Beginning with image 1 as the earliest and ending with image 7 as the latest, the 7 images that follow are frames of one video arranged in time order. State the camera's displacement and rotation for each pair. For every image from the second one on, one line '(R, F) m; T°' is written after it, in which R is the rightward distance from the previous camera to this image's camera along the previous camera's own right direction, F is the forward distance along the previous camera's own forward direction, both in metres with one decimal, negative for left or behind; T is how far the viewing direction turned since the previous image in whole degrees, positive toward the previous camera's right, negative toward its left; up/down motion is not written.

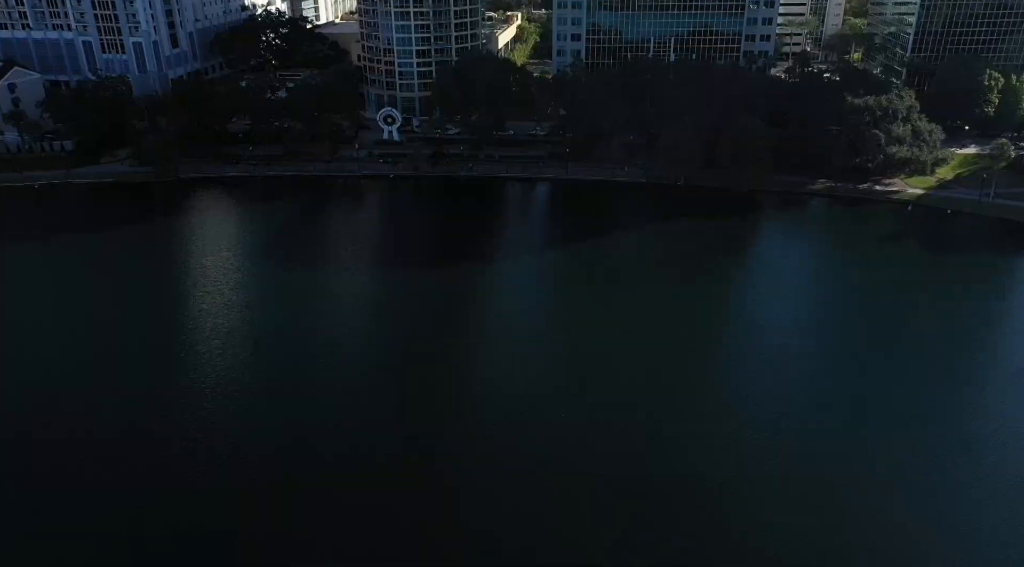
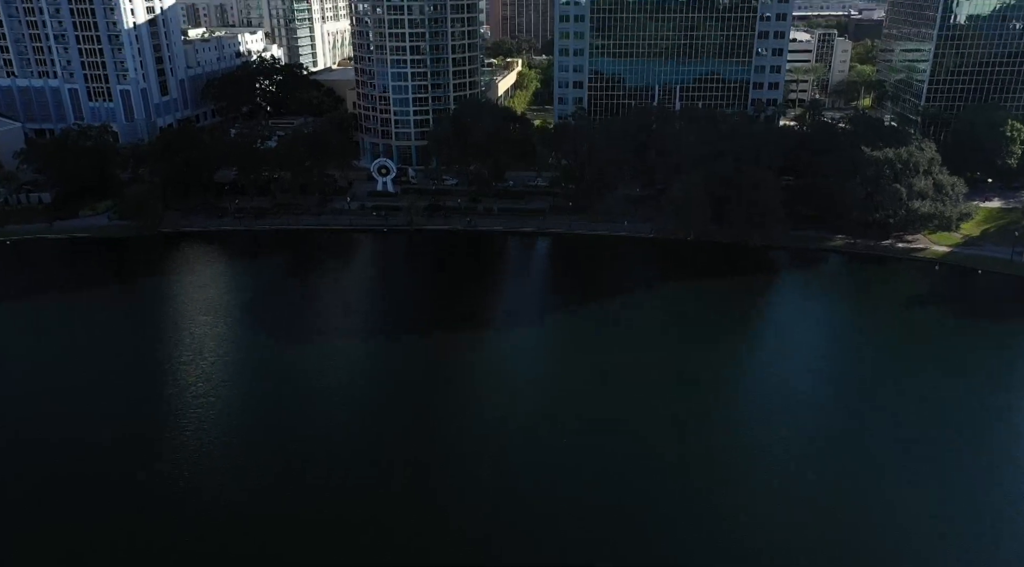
(+0.1, +5.6) m; 0°
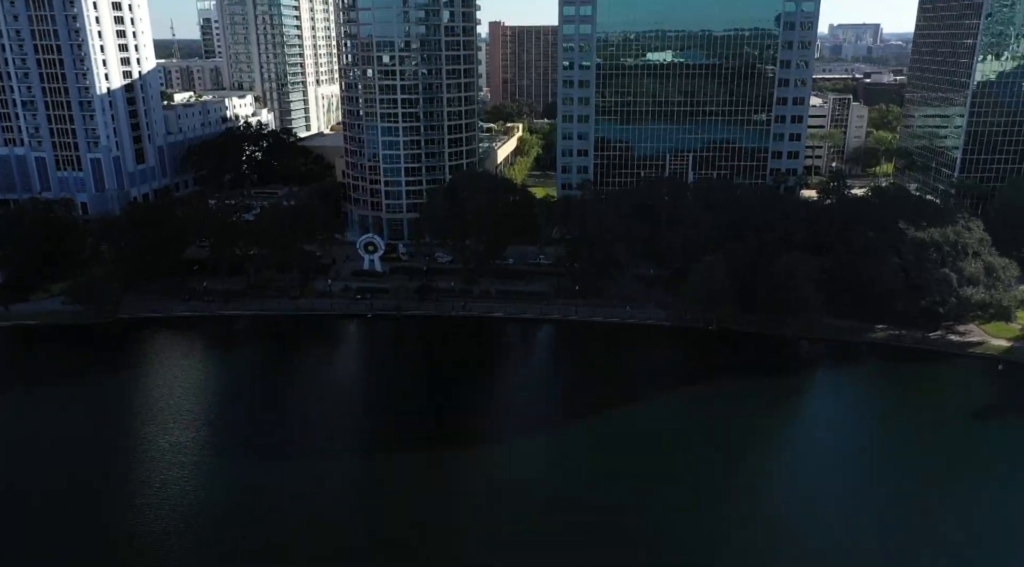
(+0.2, +10.0) m; 0°
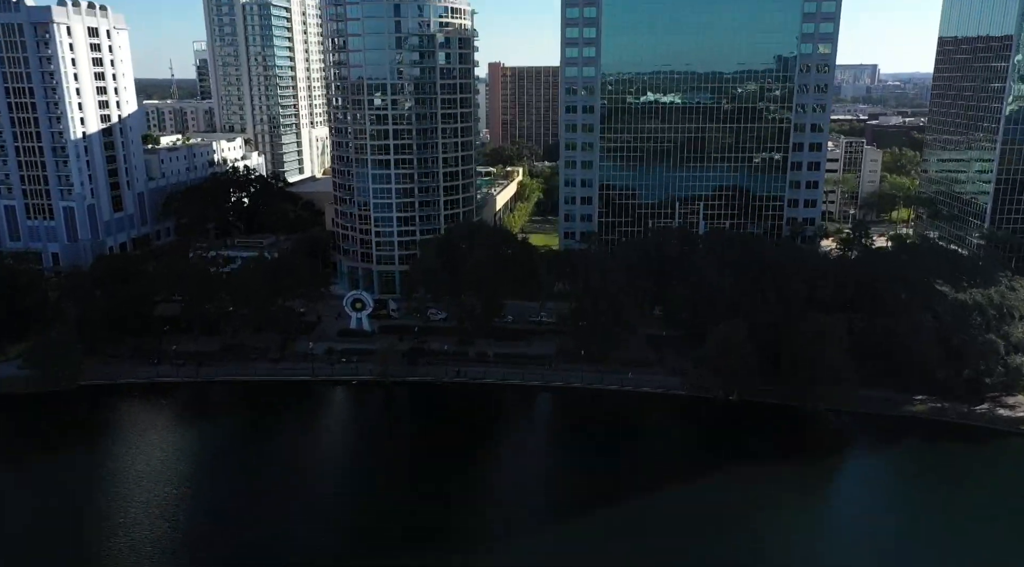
(+0.1, +7.4) m; 0°
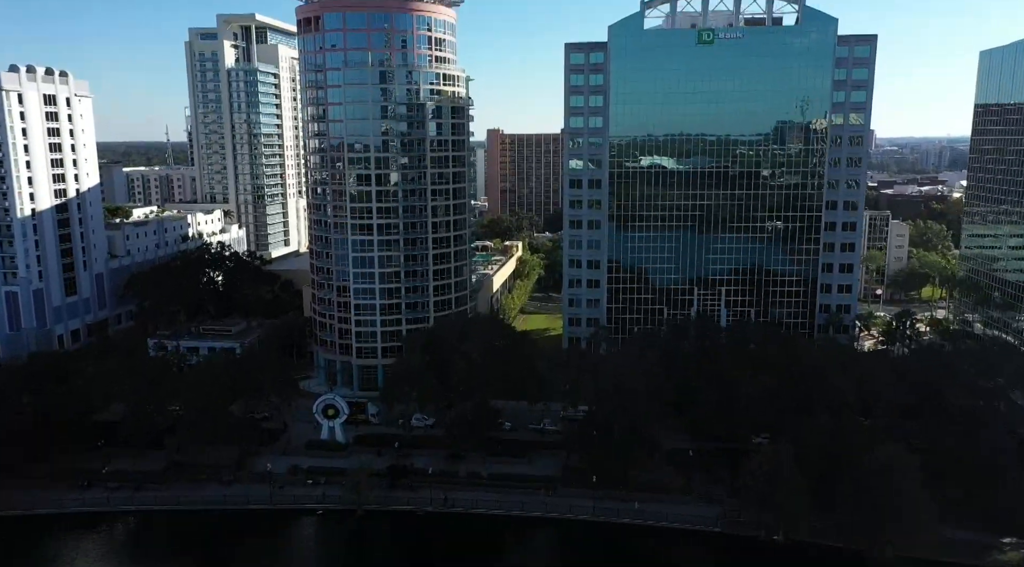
(+0.1, +11.9) m; 0°
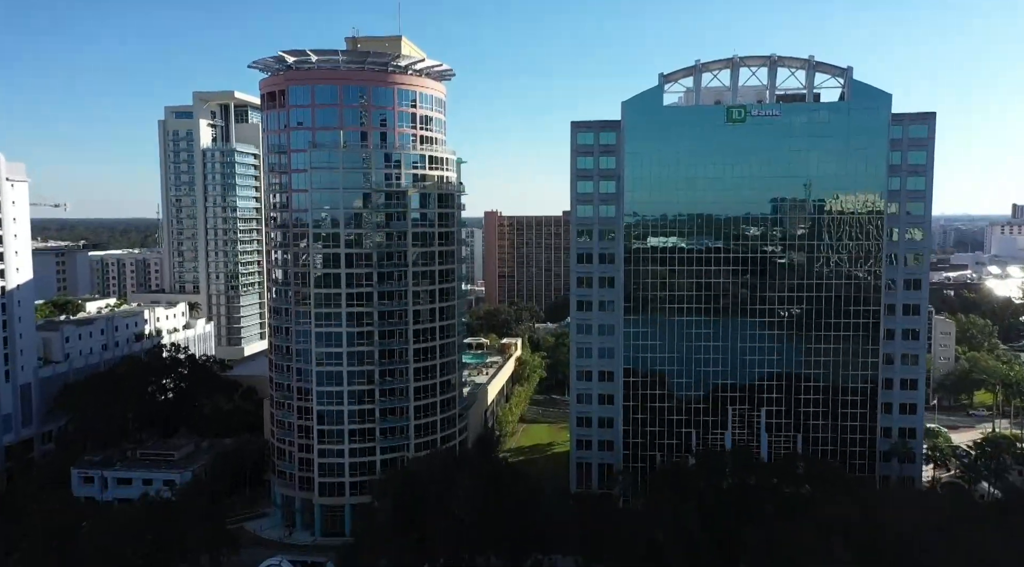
(+0.2, +15.2) m; 0°
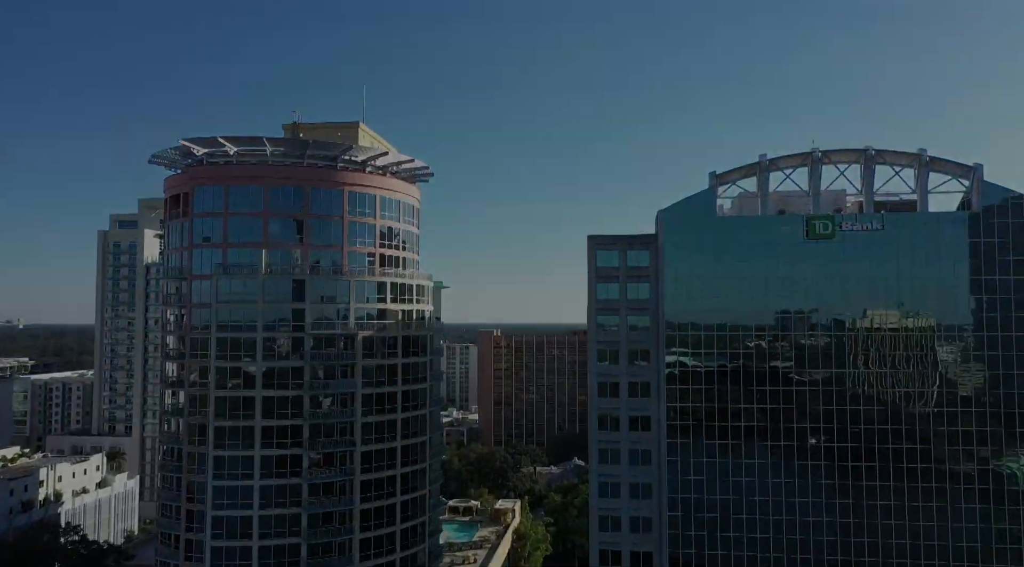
(+0.1, +23.5) m; 0°
